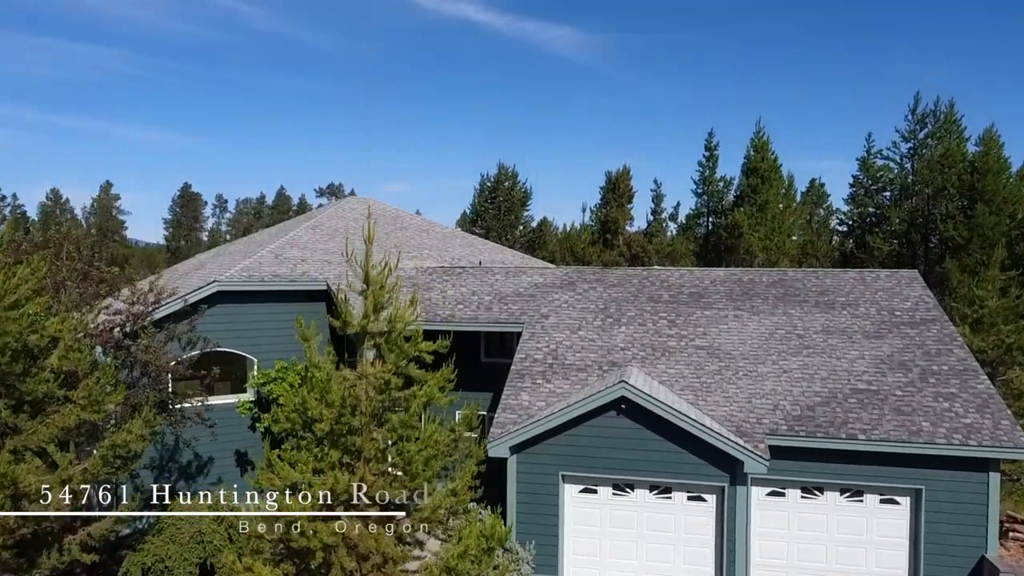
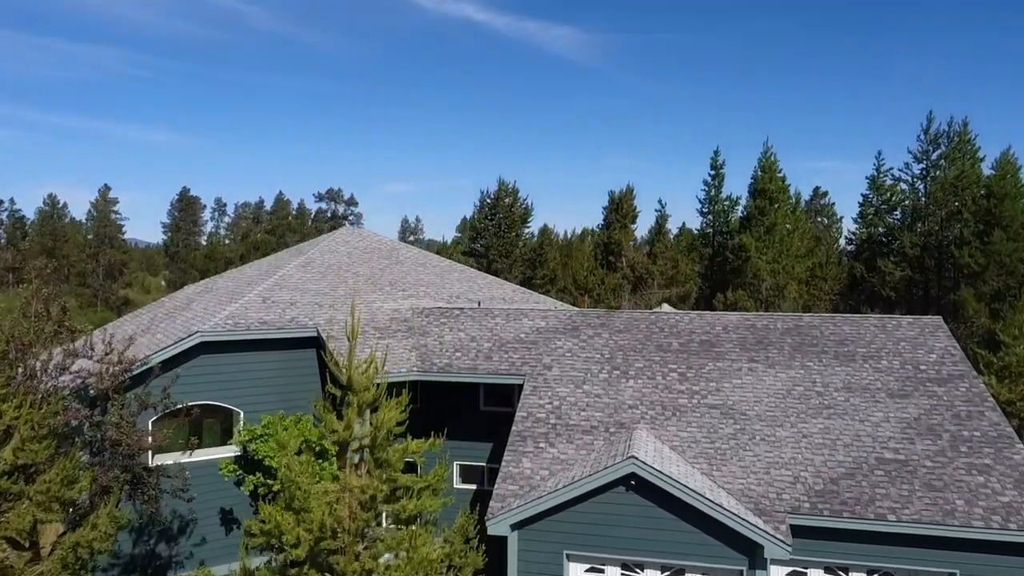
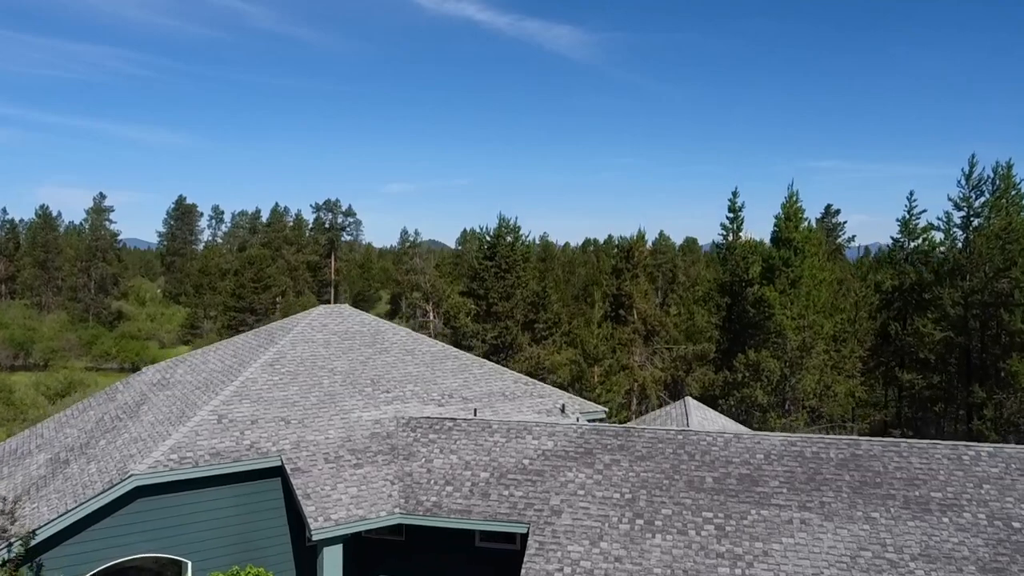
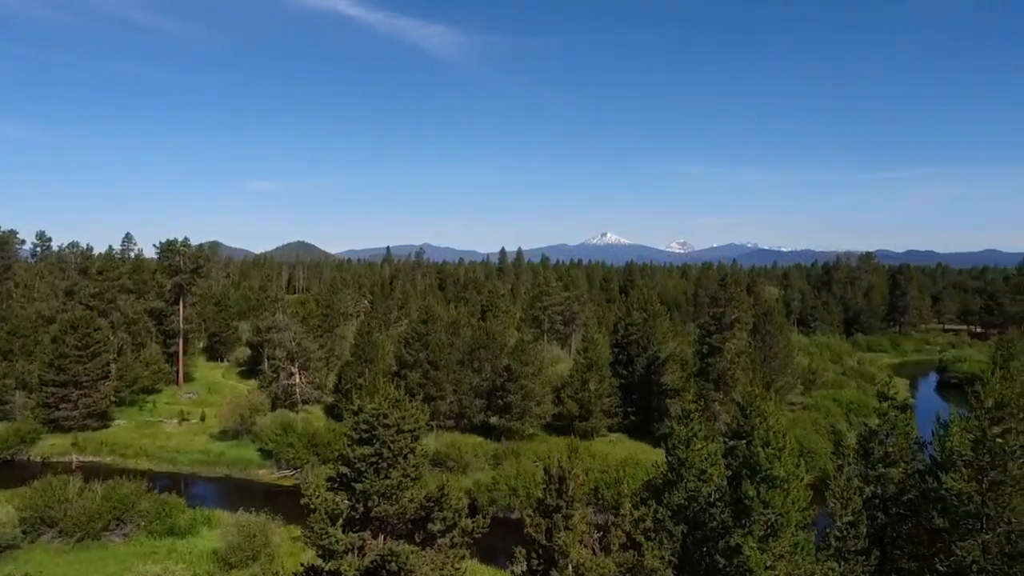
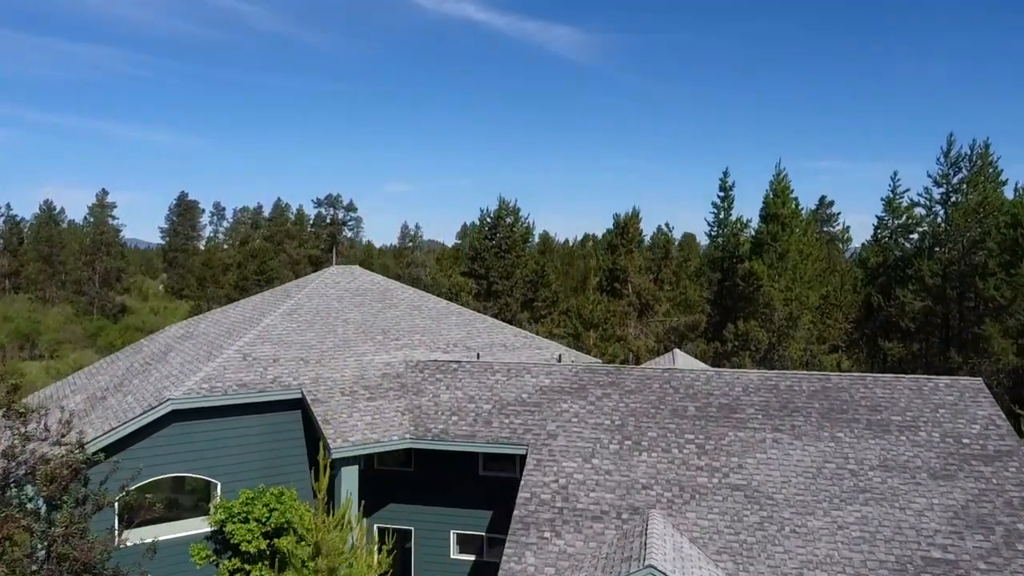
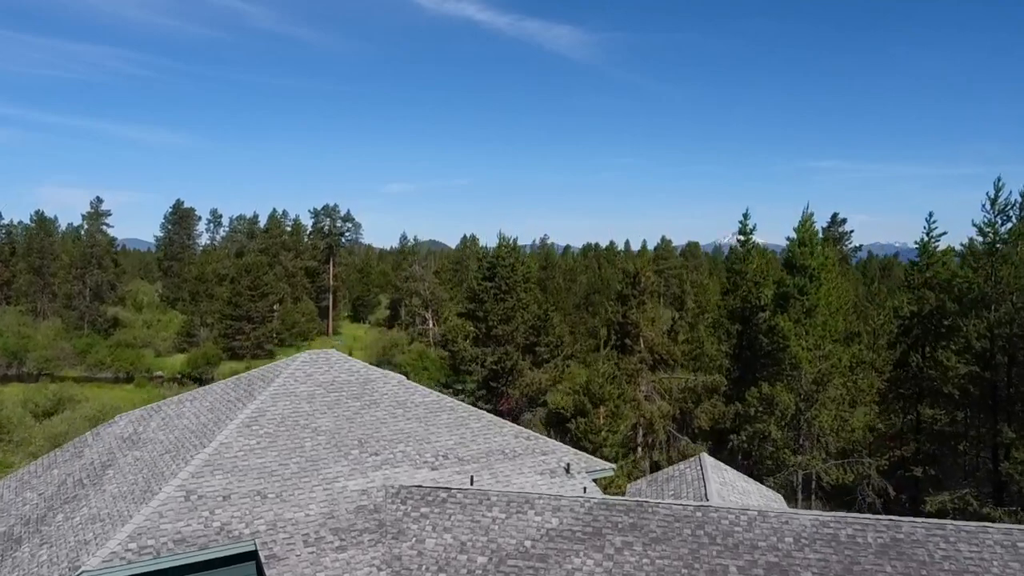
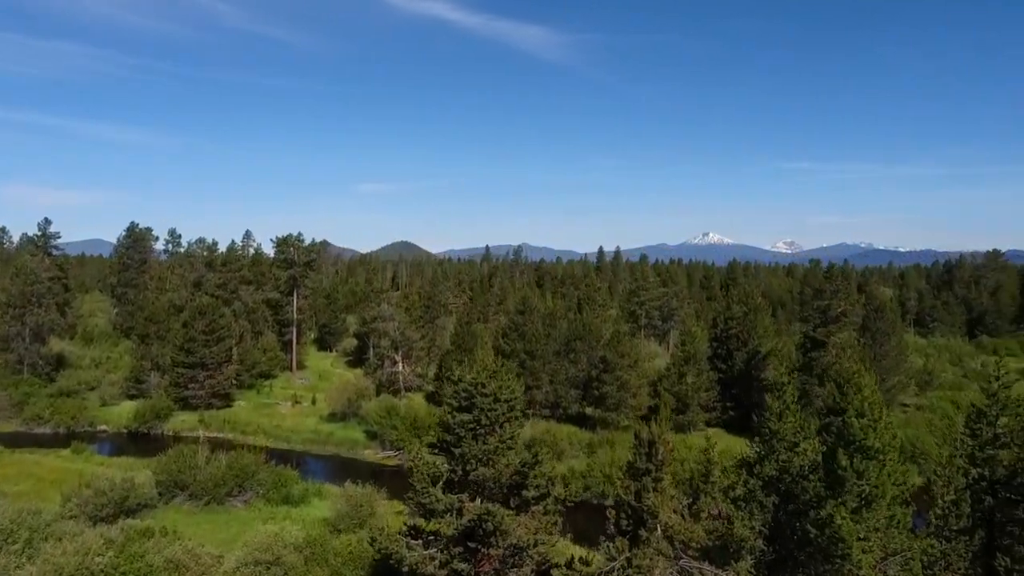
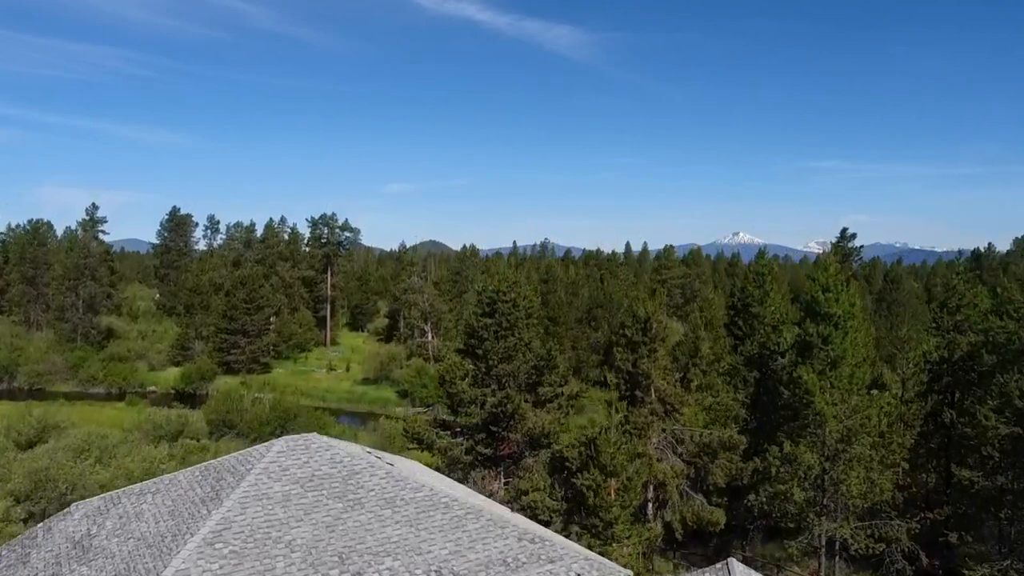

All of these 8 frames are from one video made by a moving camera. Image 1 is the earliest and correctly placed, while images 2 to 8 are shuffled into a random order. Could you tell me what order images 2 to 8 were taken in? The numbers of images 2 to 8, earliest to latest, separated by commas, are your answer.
2, 5, 3, 6, 8, 7, 4
